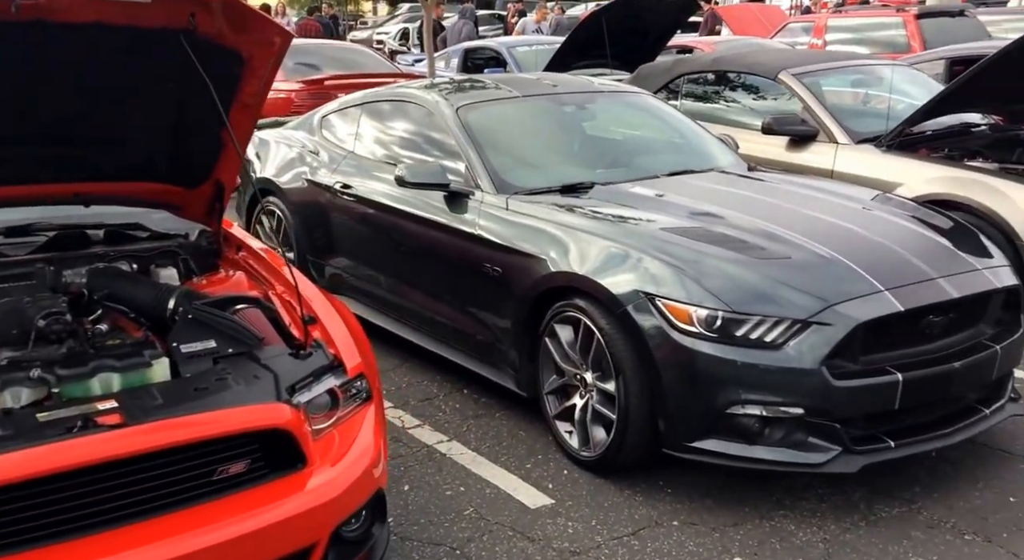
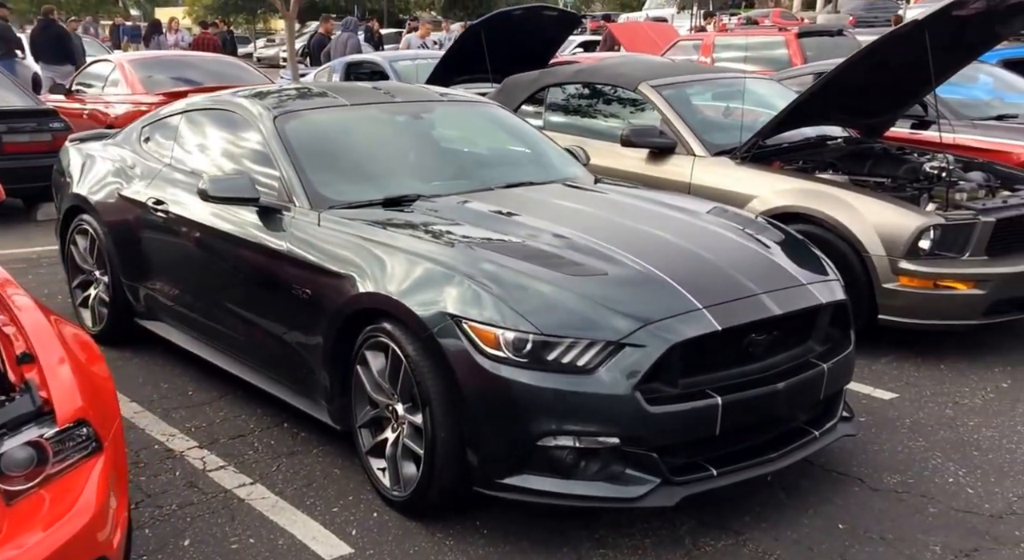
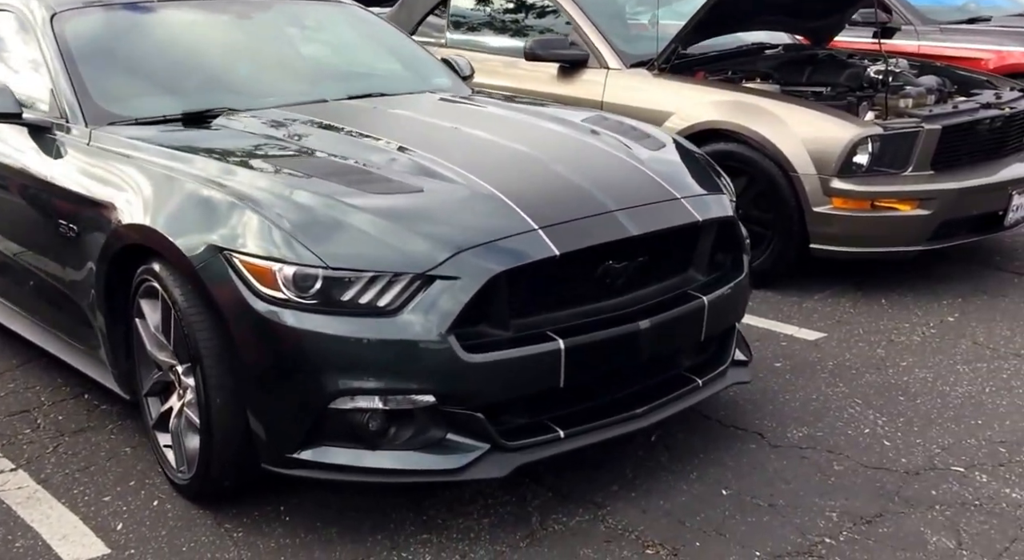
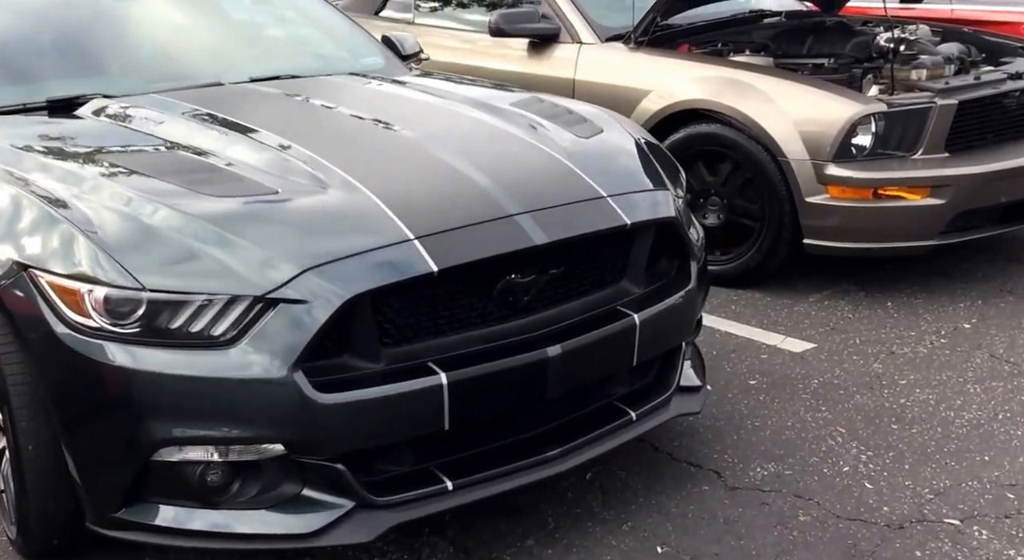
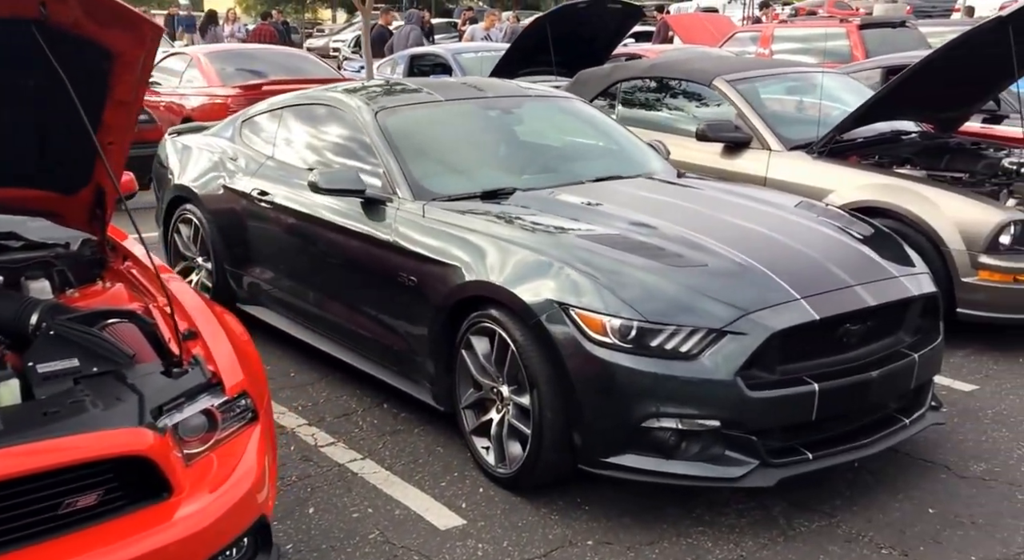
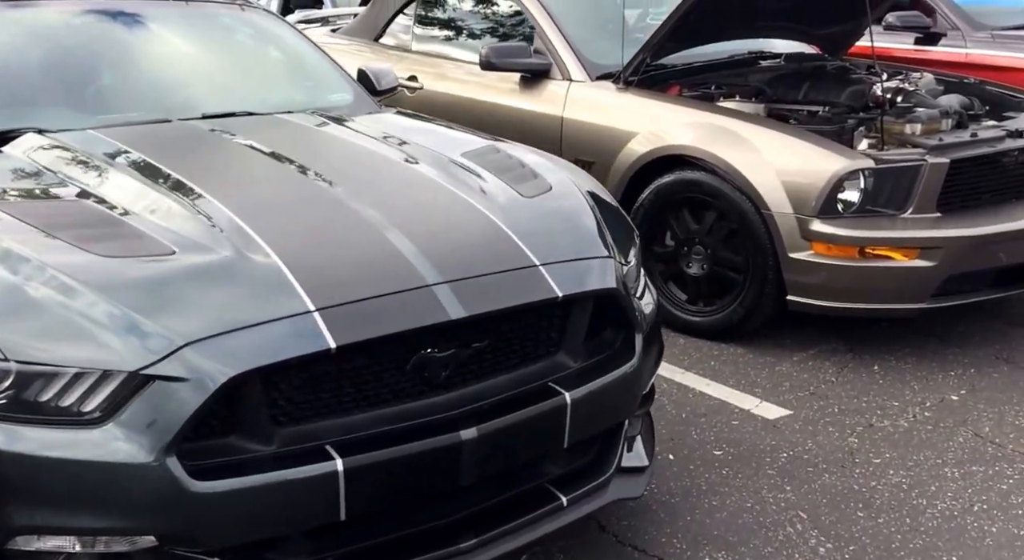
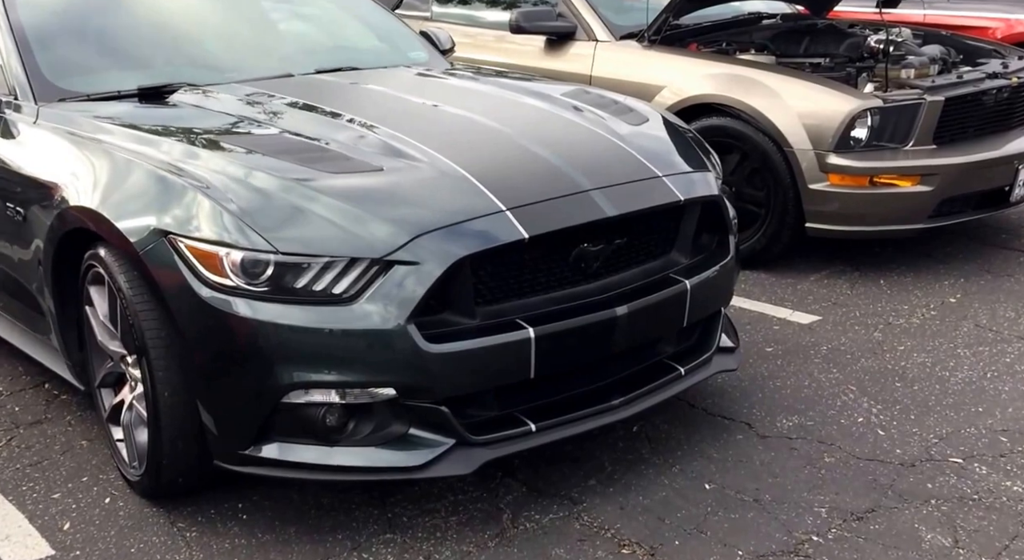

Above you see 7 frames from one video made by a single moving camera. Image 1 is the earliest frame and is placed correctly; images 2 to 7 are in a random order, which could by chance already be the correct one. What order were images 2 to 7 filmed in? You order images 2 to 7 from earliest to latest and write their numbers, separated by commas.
5, 2, 3, 7, 4, 6
